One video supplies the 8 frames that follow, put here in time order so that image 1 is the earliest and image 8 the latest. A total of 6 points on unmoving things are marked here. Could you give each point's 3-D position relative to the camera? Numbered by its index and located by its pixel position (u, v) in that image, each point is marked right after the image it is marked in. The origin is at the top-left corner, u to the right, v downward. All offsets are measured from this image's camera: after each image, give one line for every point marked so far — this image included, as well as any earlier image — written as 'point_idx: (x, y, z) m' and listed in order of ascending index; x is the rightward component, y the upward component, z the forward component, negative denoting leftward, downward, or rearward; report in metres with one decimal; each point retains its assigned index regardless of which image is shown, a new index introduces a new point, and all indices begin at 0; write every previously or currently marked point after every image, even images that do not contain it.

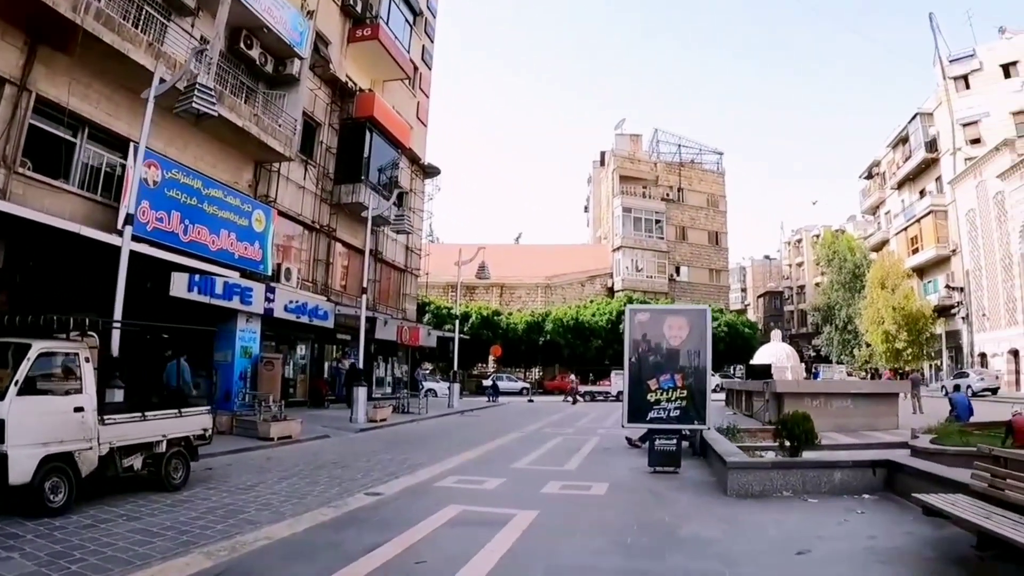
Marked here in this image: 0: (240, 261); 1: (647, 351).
0: (-7.6, +0.8, +17.9) m
1: (+1.9, -0.8, +8.6) m
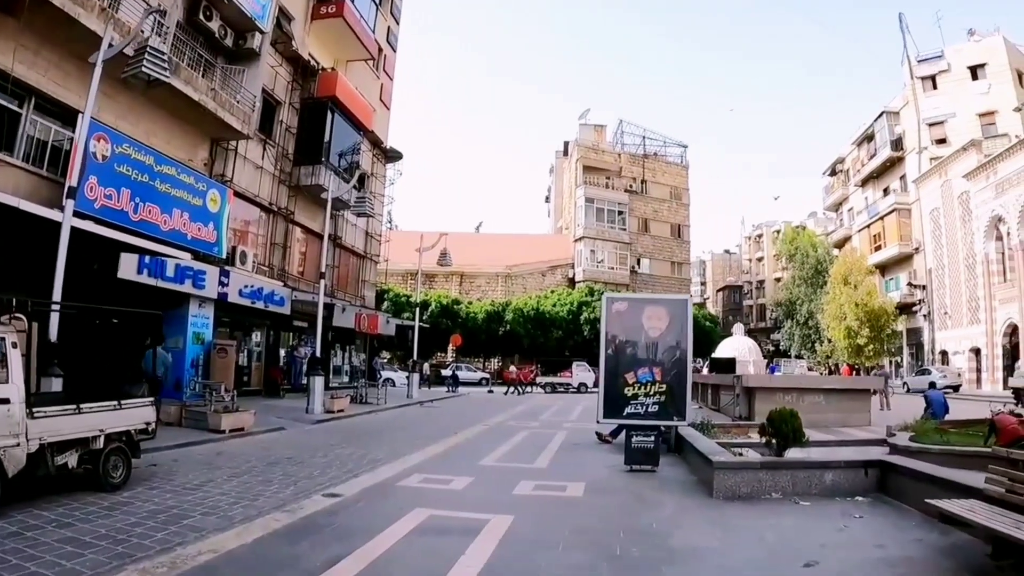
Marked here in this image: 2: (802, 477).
0: (-8.5, +1.2, +16.9) m
1: (+1.5, -0.7, +8.3) m
2: (+3.4, -2.2, +7.3) m
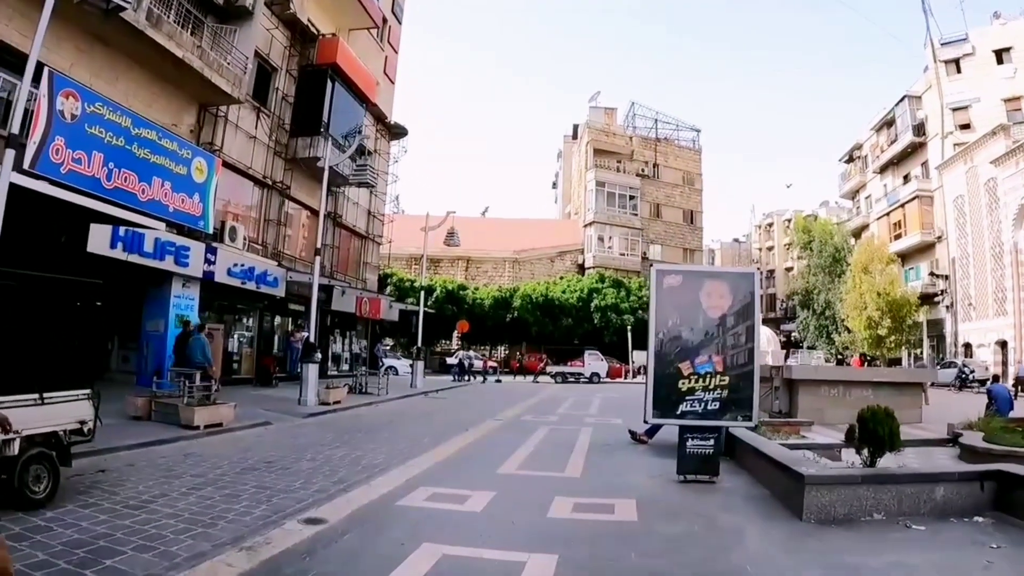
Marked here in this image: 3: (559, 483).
0: (-8.1, +1.8, +15.4) m
1: (+1.8, -0.4, +6.8) m
2: (+3.6, -1.9, +5.8) m
3: (+0.5, -2.0, +6.5) m
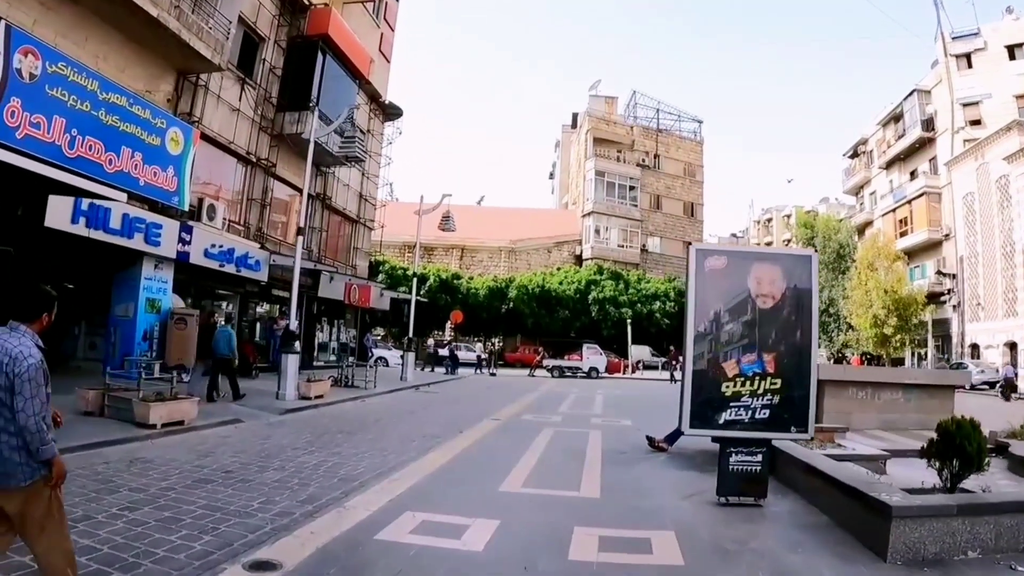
0: (-8.1, +2.2, +14.1) m
1: (+1.9, -0.3, +5.7) m
2: (+3.7, -1.8, +4.8) m
3: (+0.5, -1.8, +5.4) m
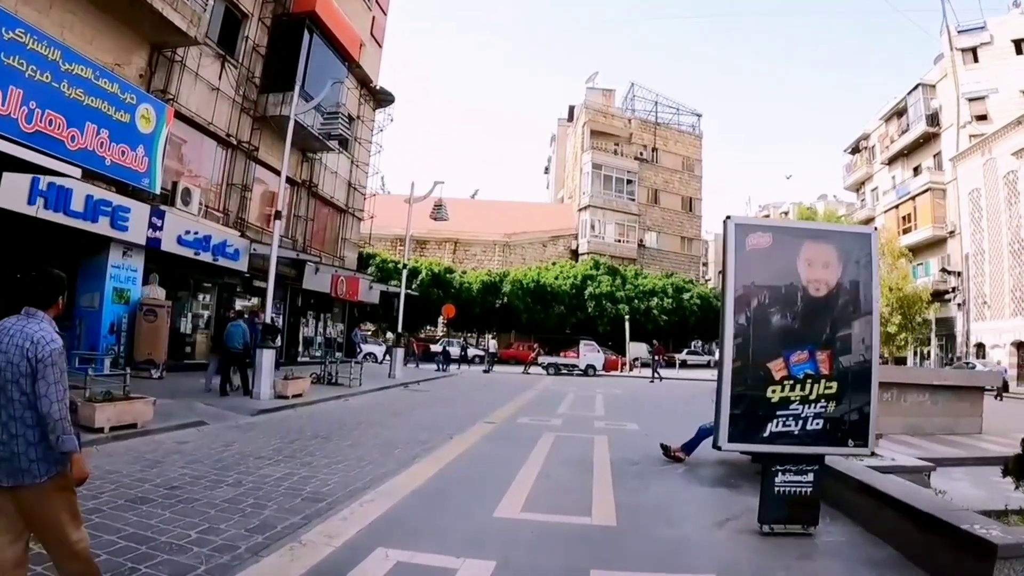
0: (-8.2, +2.4, +13.1) m
1: (+1.9, -0.2, +4.7) m
2: (+3.7, -1.7, +3.8) m
3: (+0.5, -1.7, +4.4) m
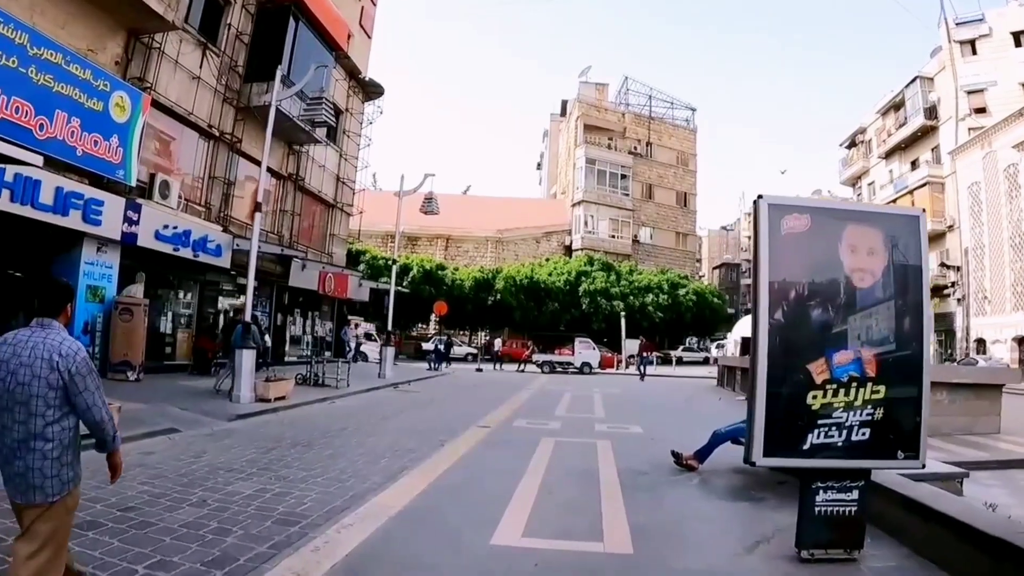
0: (-8.3, +2.5, +12.3) m
1: (+1.9, -0.1, +4.1) m
2: (+3.7, -1.6, +3.3) m
3: (+0.5, -1.7, +3.8) m
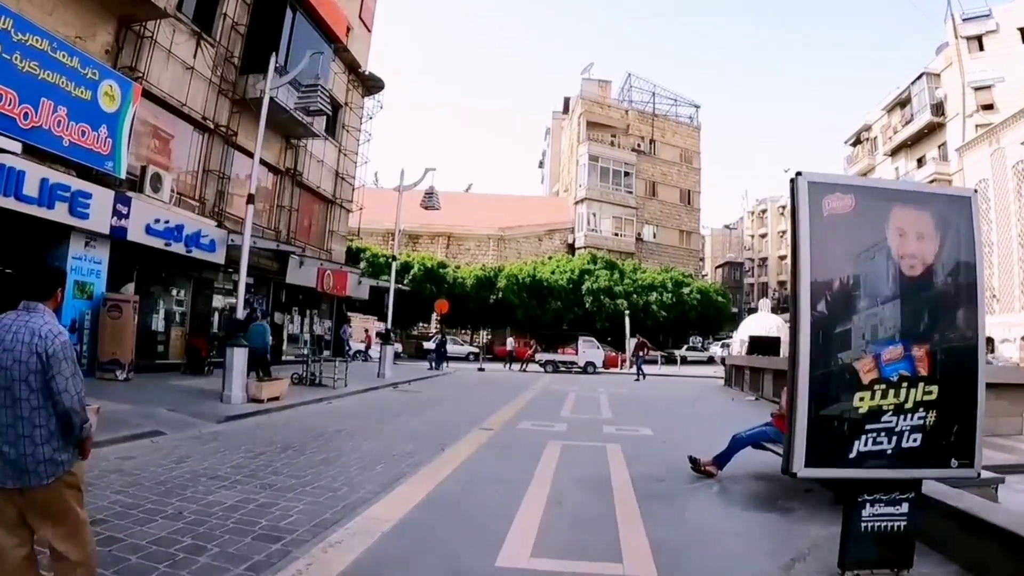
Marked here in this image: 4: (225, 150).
0: (-8.2, +2.6, +11.9) m
1: (+1.9, 0.0, +3.7) m
2: (+3.8, -1.6, +2.8) m
3: (+0.6, -1.6, +3.4) m
4: (-7.8, +3.8, +17.5) m
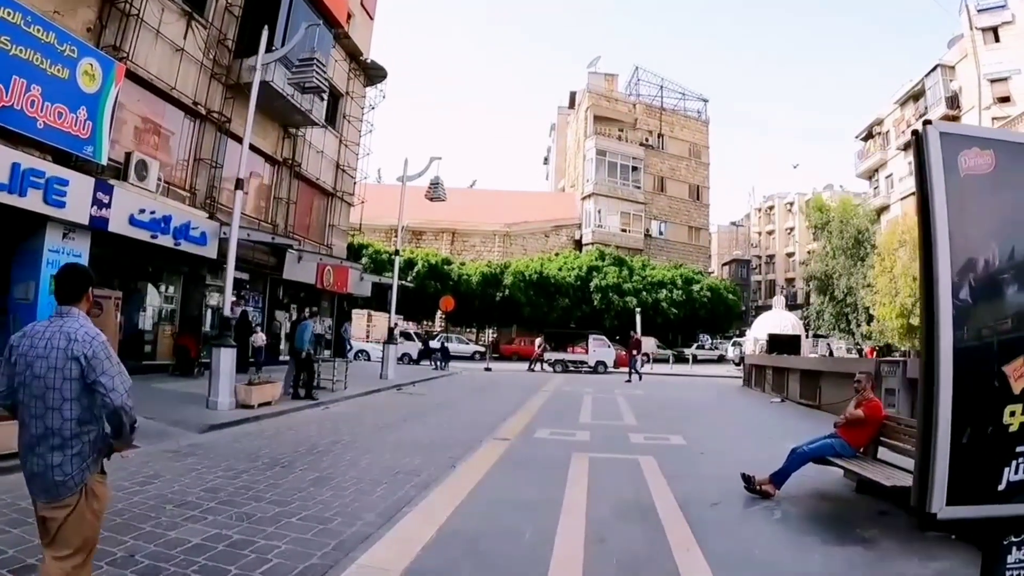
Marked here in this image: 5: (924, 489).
0: (-8.0, +2.6, +11.0) m
1: (+2.1, 0.0, +2.7) m
2: (+4.0, -1.5, +1.9) m
3: (+0.8, -1.5, +2.4) m
4: (-7.6, +3.9, +16.5) m
5: (+1.8, -0.9, +2.7) m
